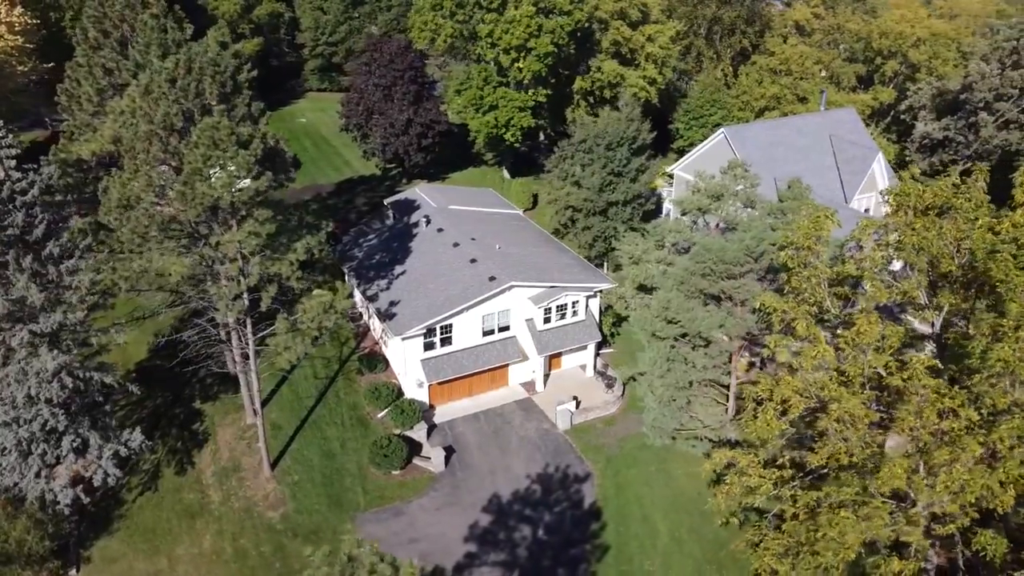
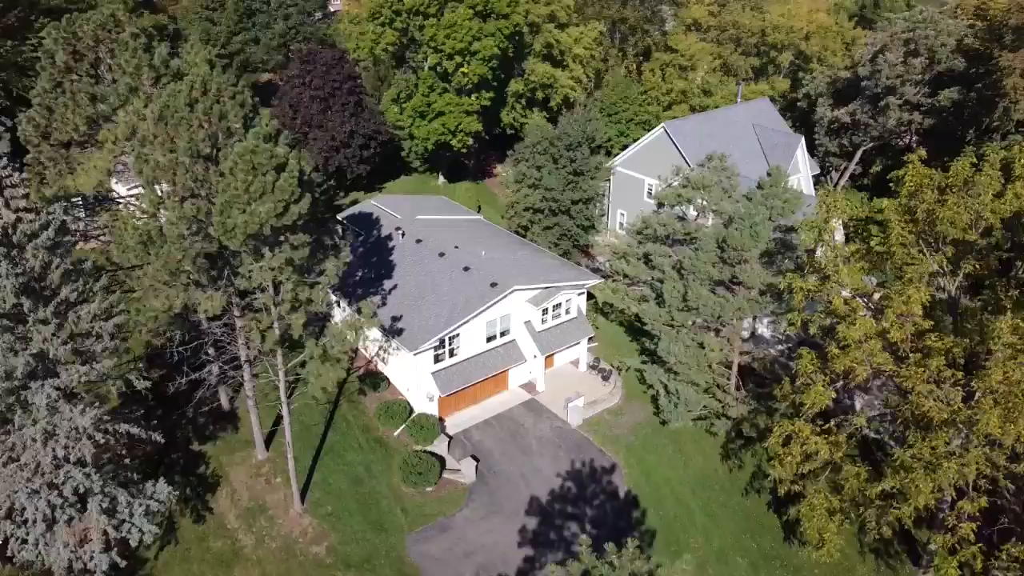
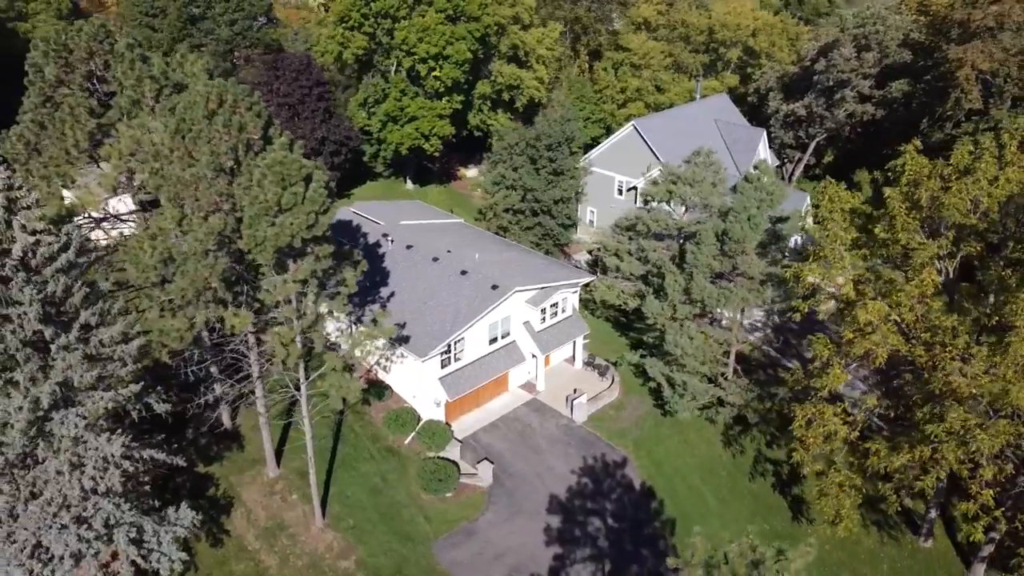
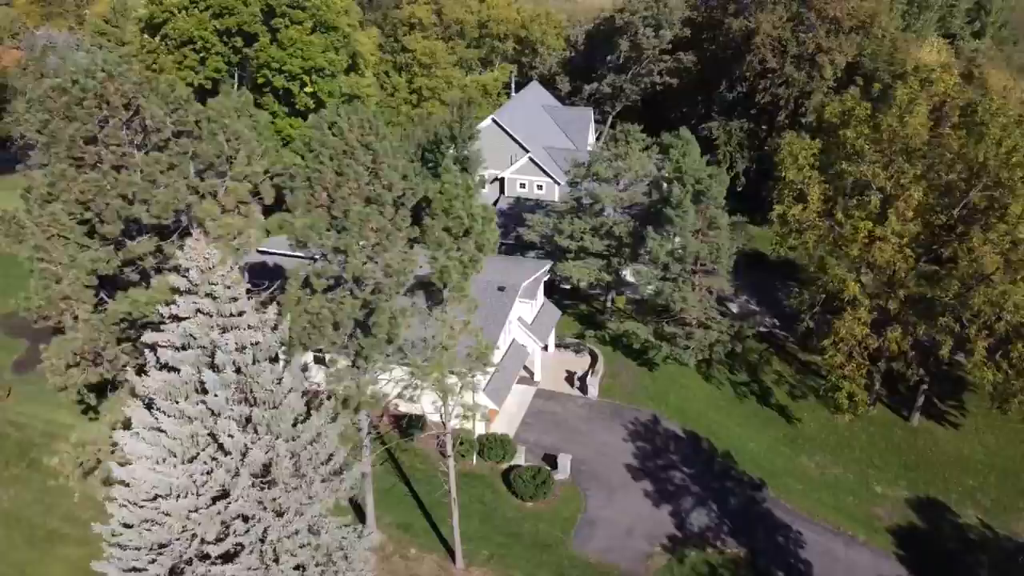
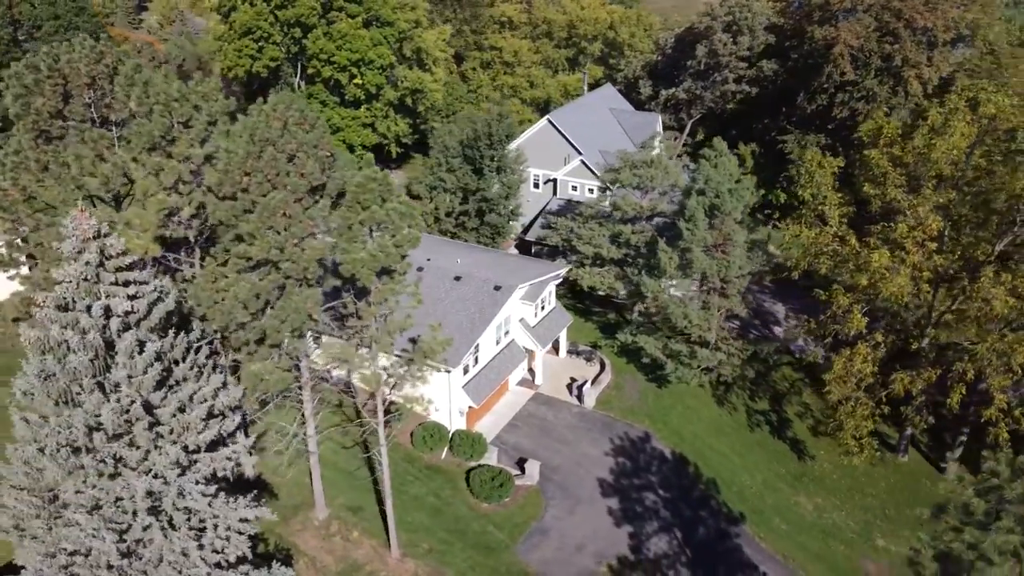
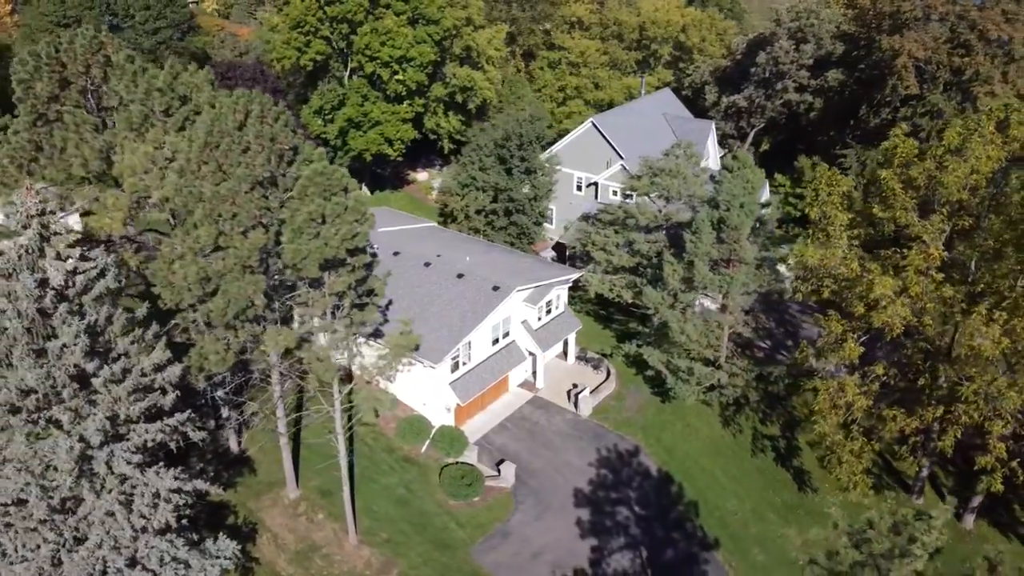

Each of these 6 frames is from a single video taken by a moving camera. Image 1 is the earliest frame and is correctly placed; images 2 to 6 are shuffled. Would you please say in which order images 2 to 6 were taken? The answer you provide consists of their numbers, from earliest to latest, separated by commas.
2, 3, 6, 5, 4
